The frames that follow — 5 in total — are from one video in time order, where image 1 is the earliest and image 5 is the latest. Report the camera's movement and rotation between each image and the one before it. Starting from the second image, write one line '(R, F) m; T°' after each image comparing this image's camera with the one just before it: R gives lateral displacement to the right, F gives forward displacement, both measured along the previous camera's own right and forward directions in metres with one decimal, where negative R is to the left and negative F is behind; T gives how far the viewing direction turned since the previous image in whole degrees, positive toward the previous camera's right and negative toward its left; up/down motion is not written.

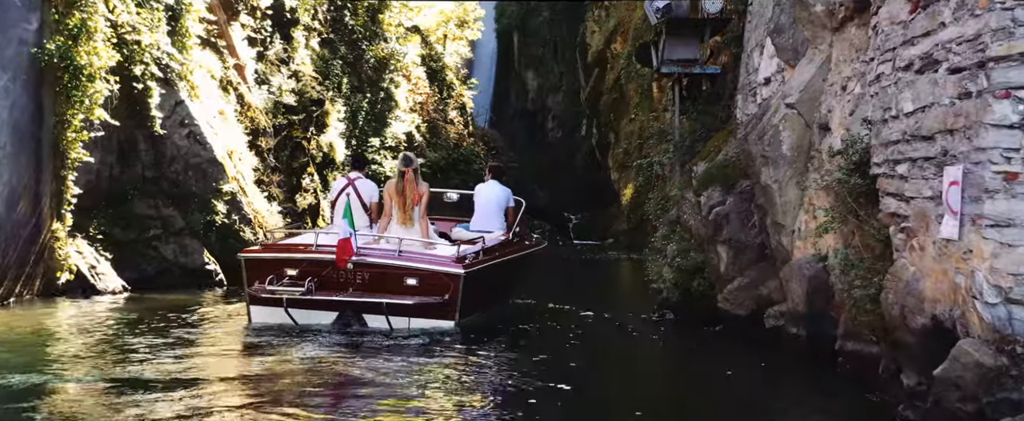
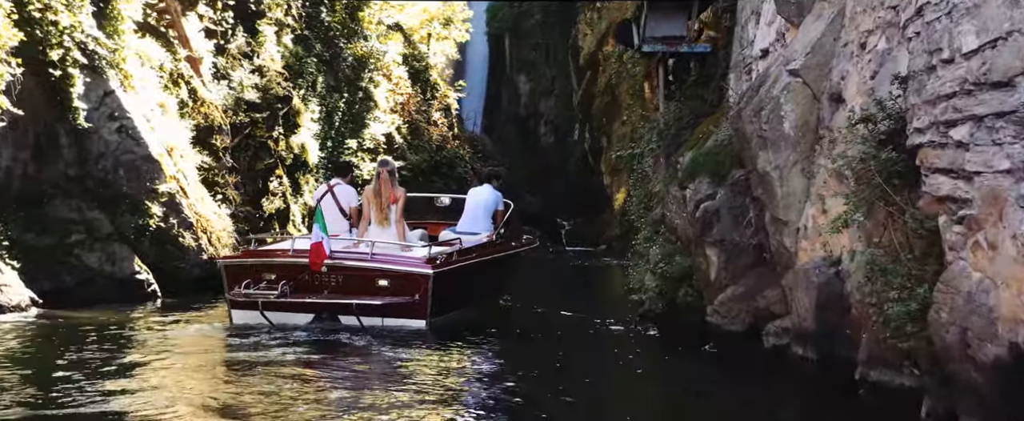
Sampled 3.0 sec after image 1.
(+0.4, +1.4) m; 0°
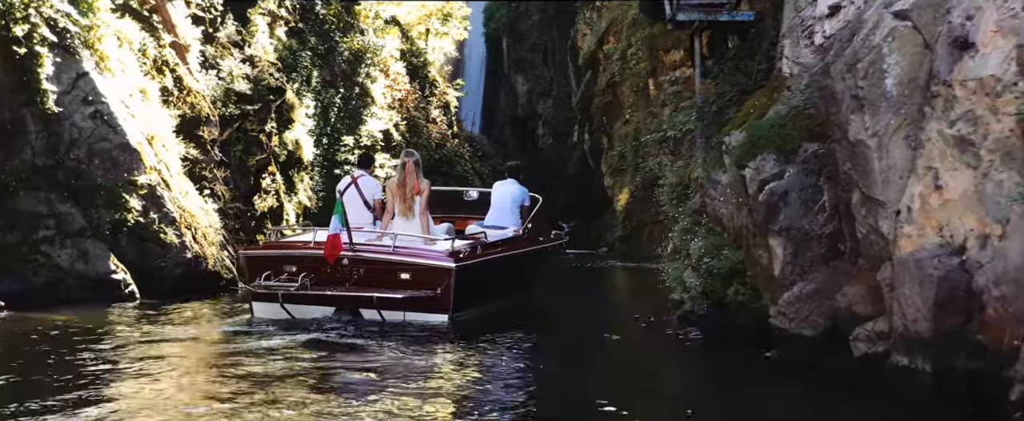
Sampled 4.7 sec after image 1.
(-0.2, +1.1) m; 0°
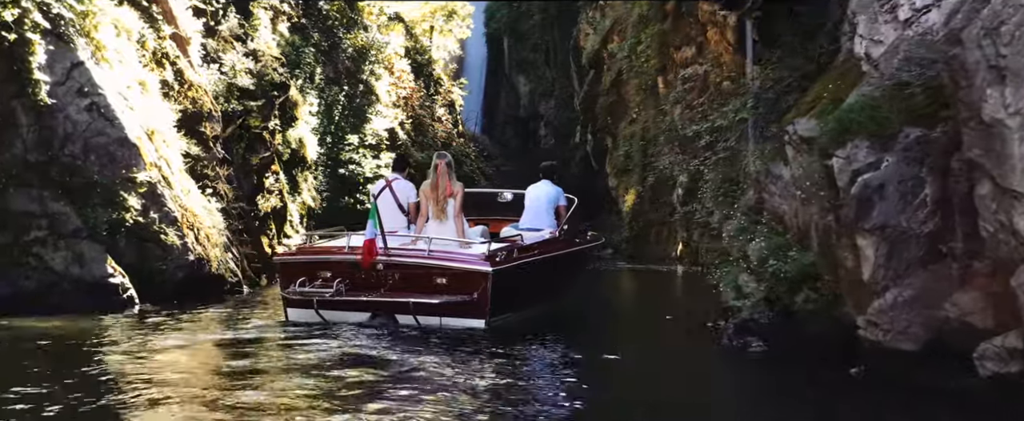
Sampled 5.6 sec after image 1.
(-0.3, +0.8) m; 0°
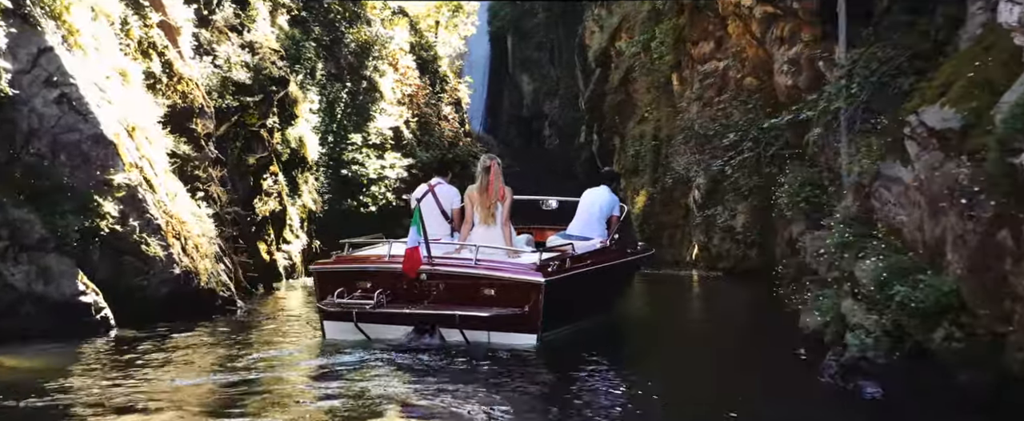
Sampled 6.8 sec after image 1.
(-0.3, +1.4) m; 0°
